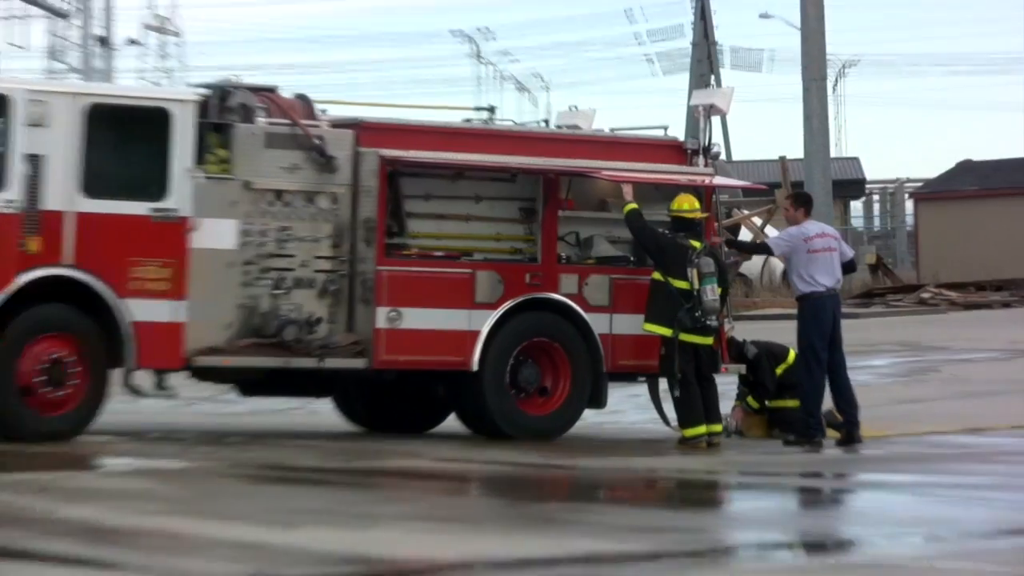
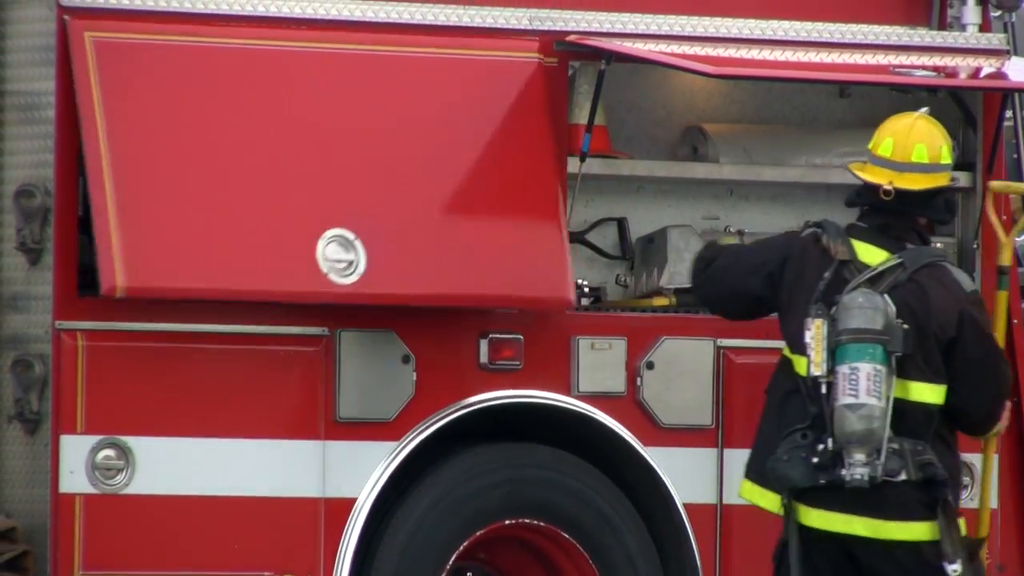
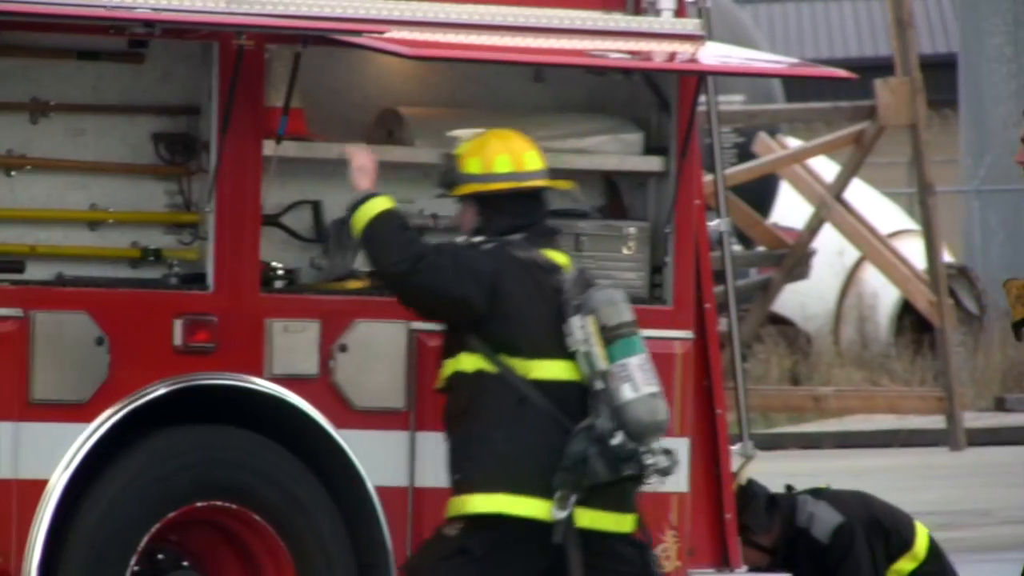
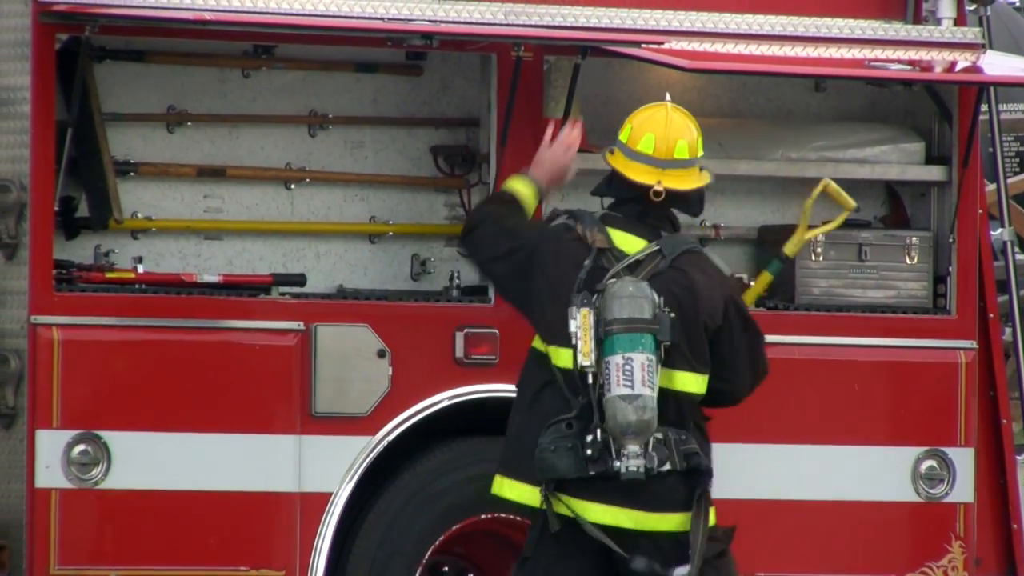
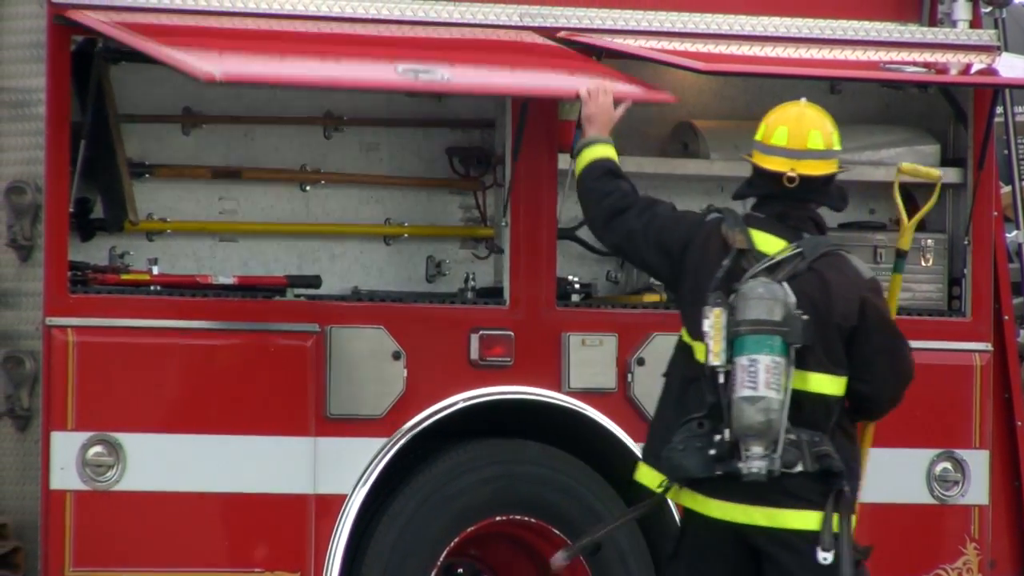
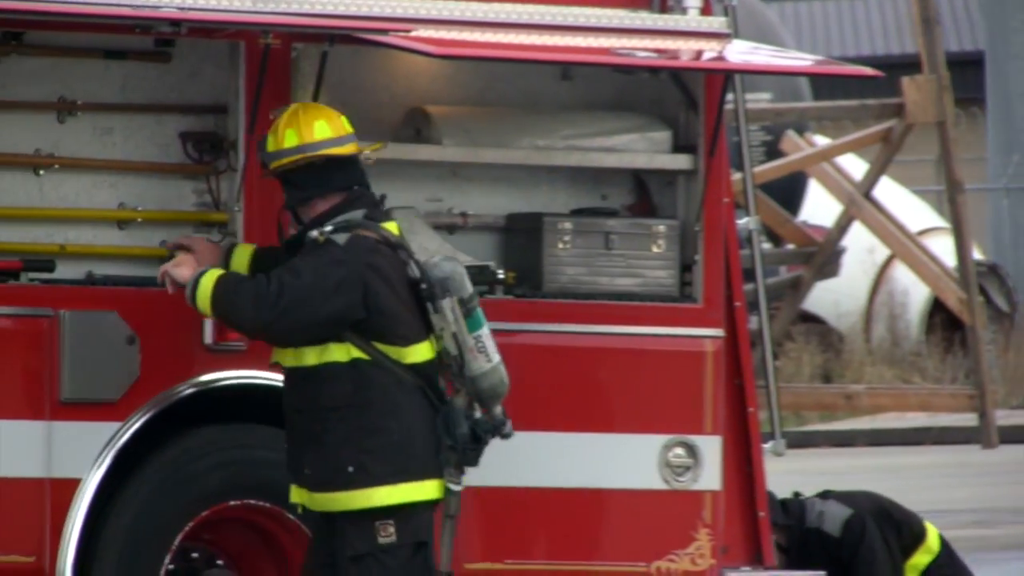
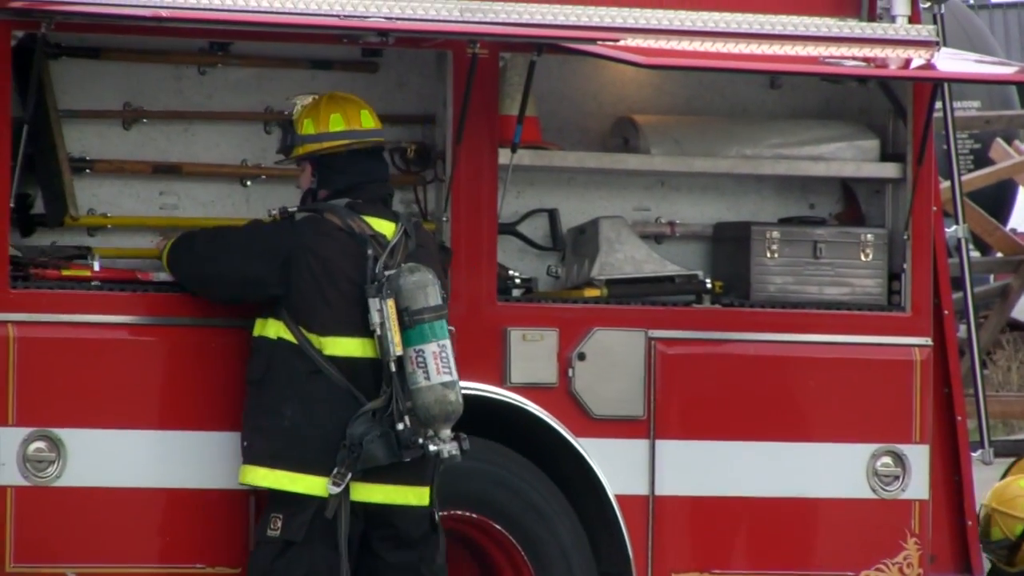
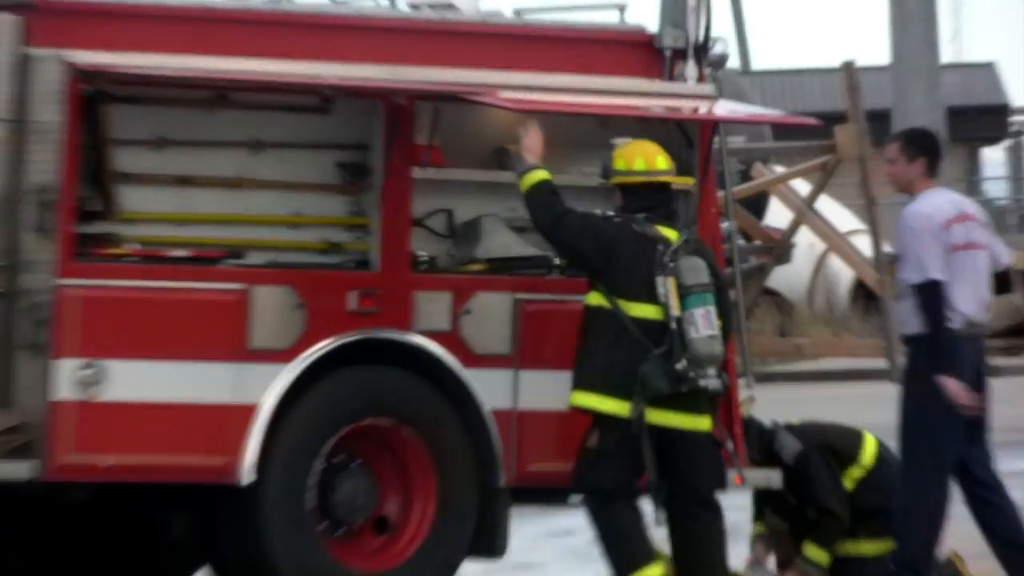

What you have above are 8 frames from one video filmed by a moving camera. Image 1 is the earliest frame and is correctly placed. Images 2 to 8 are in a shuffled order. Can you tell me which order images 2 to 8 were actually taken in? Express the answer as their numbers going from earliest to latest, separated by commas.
8, 3, 6, 7, 4, 5, 2
